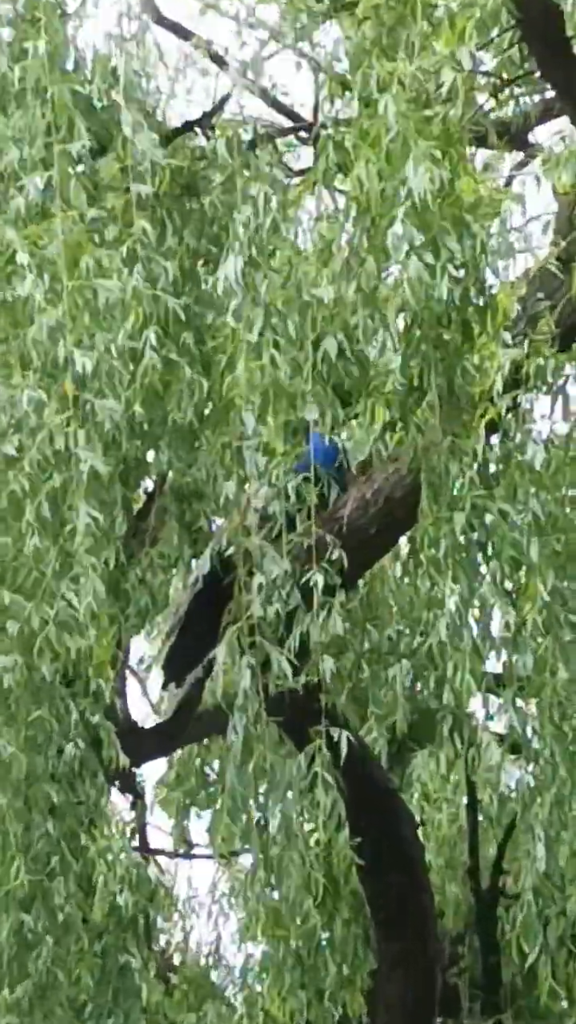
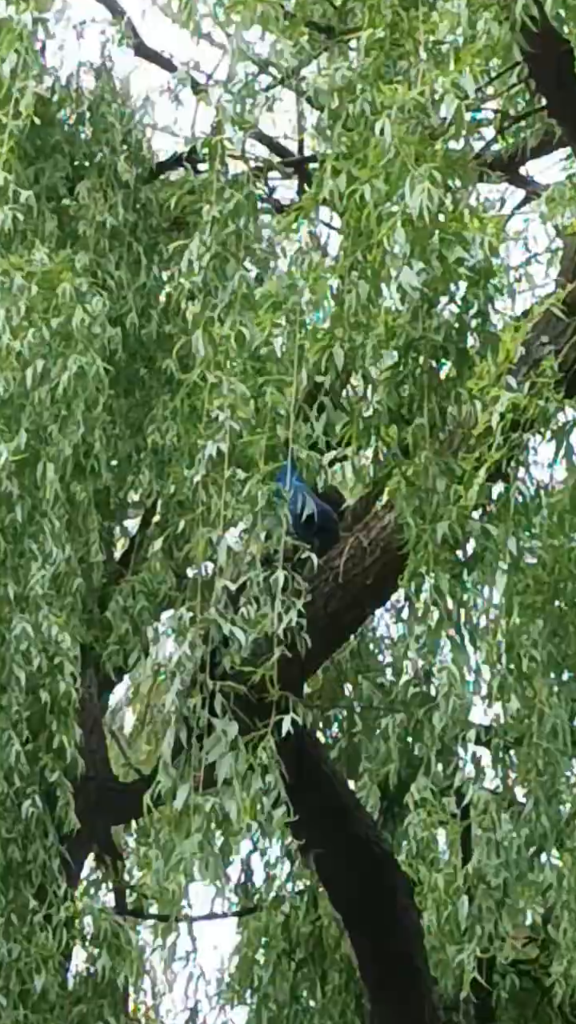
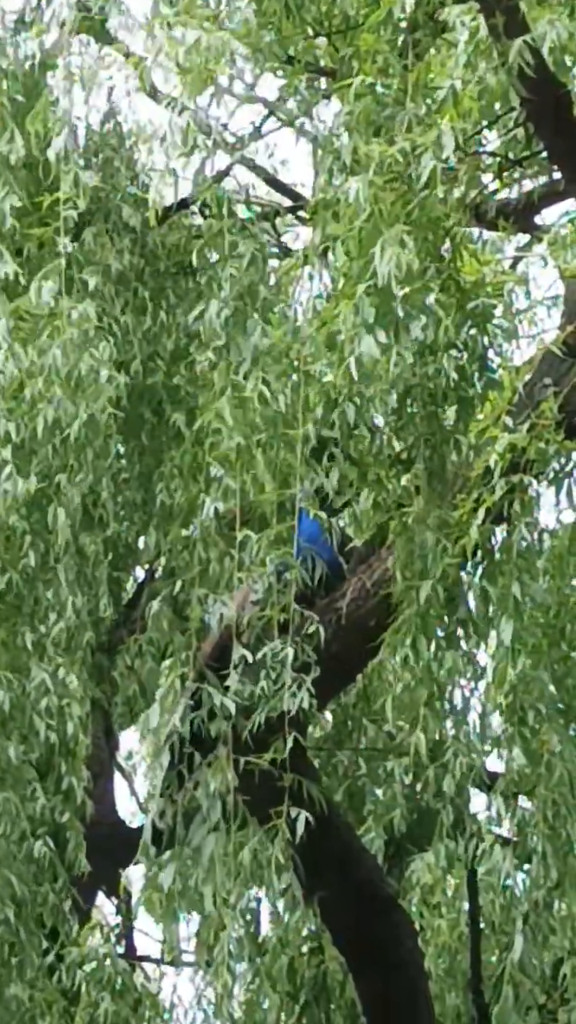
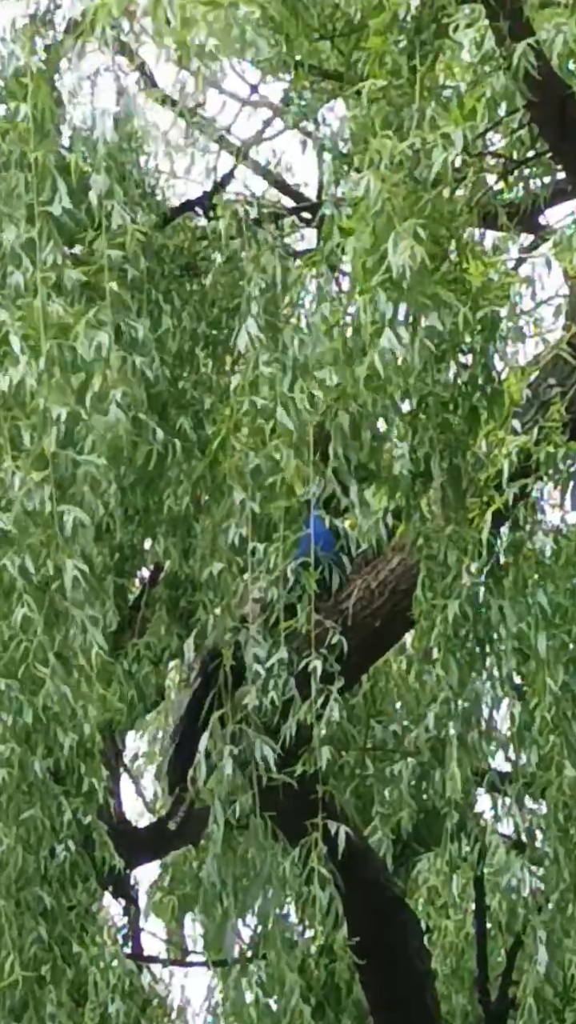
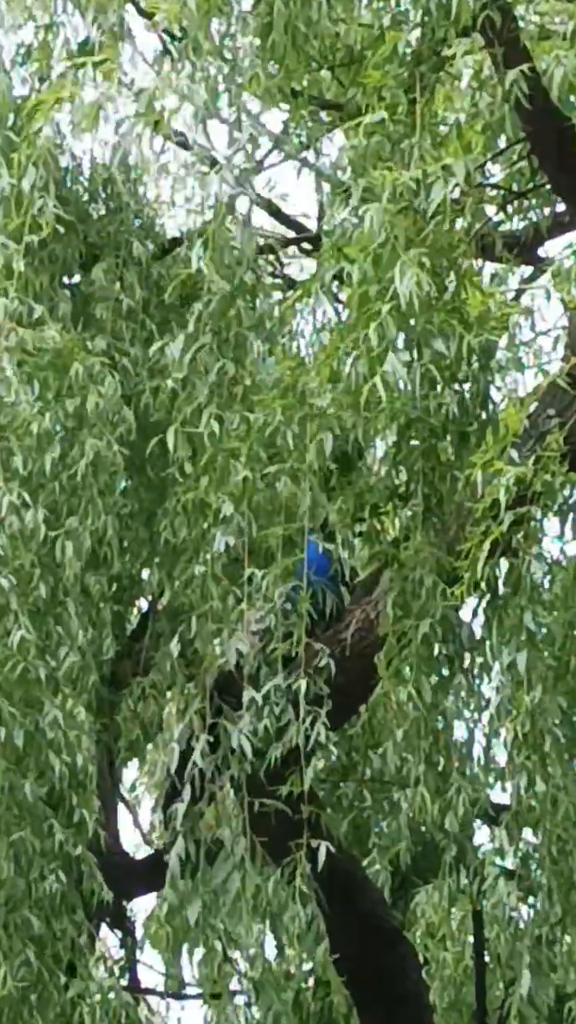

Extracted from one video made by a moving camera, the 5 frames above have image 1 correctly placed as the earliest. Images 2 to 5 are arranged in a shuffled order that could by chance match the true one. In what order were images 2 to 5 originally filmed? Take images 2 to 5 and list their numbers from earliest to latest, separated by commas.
4, 5, 3, 2
